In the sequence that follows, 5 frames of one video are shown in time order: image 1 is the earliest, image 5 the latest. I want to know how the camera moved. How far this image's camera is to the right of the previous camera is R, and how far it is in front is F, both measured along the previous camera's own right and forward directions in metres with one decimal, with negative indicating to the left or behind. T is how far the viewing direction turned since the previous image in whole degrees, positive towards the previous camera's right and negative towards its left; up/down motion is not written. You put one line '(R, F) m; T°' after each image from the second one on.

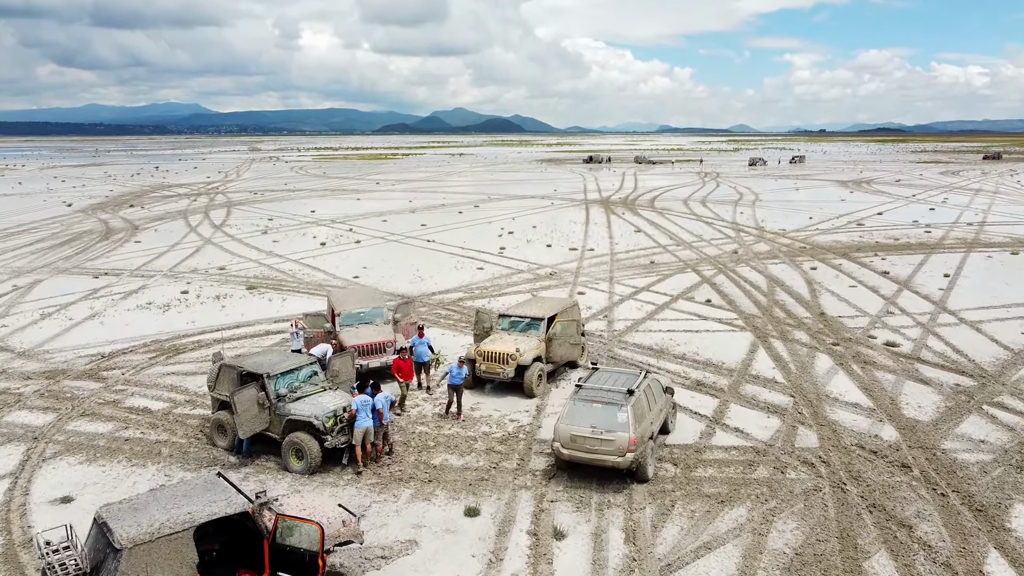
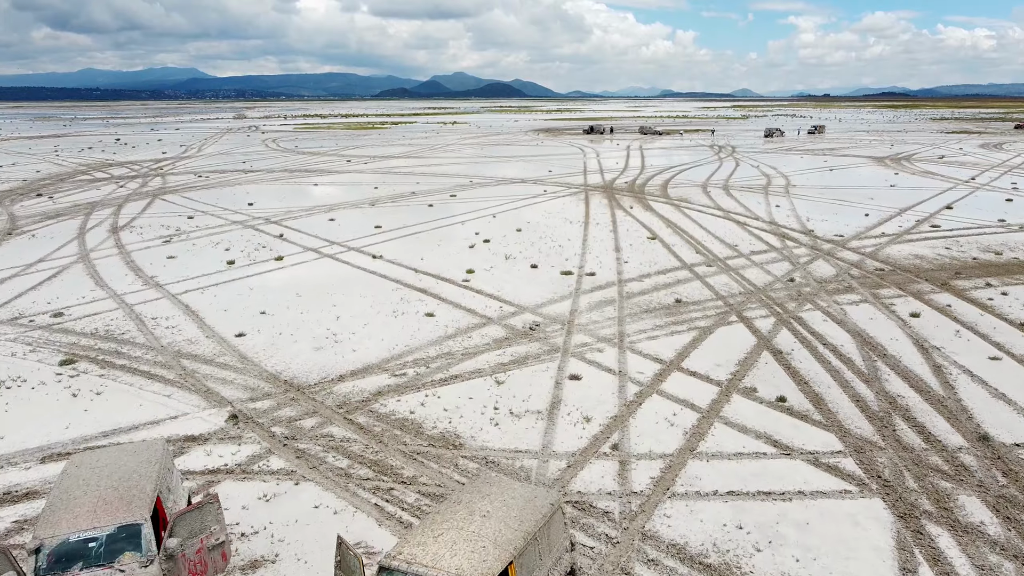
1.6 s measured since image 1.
(+0.9, +8.7) m; 0°
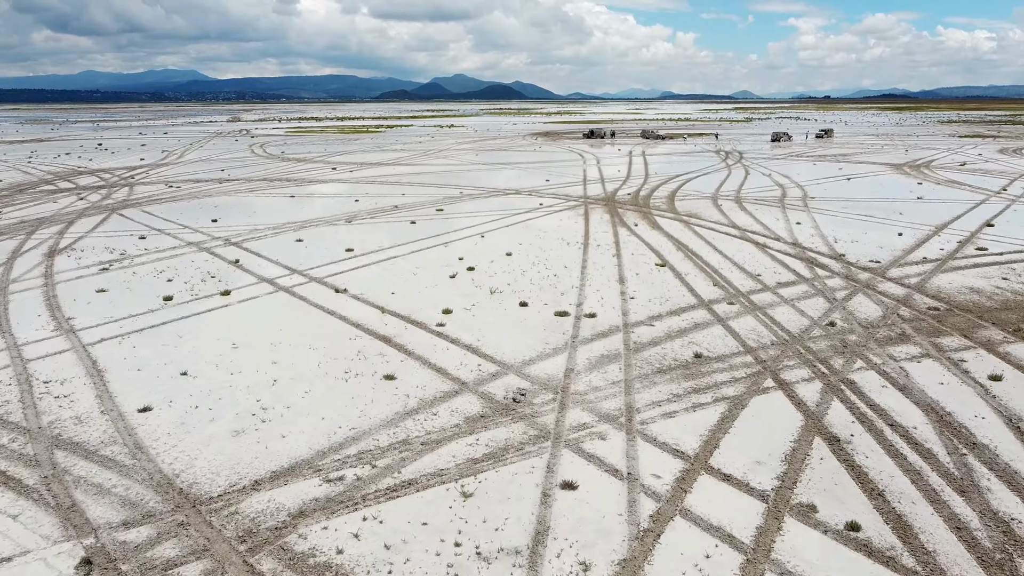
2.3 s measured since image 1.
(+0.4, +3.8) m; 0°
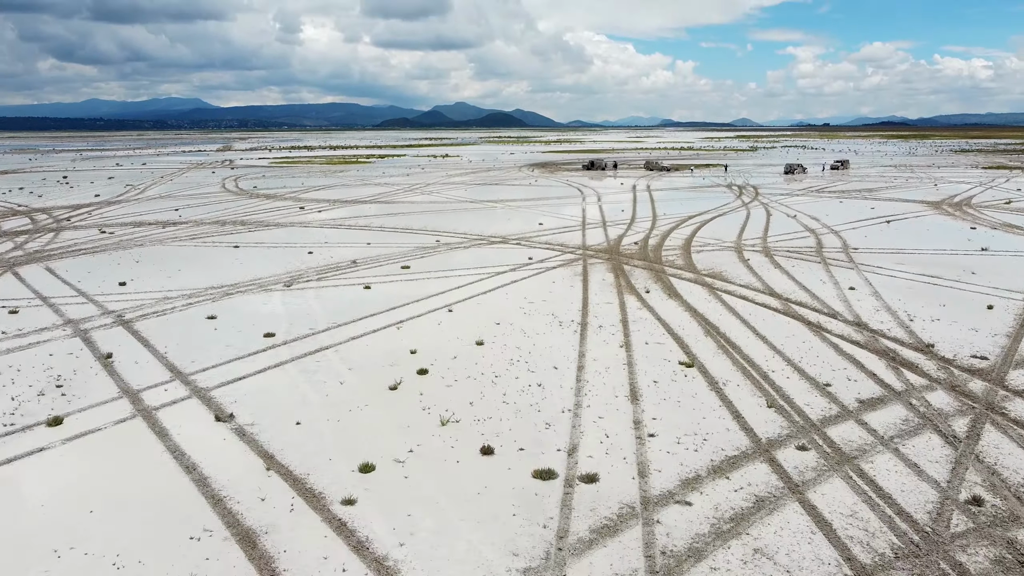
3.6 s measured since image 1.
(+0.7, +7.0) m; 0°
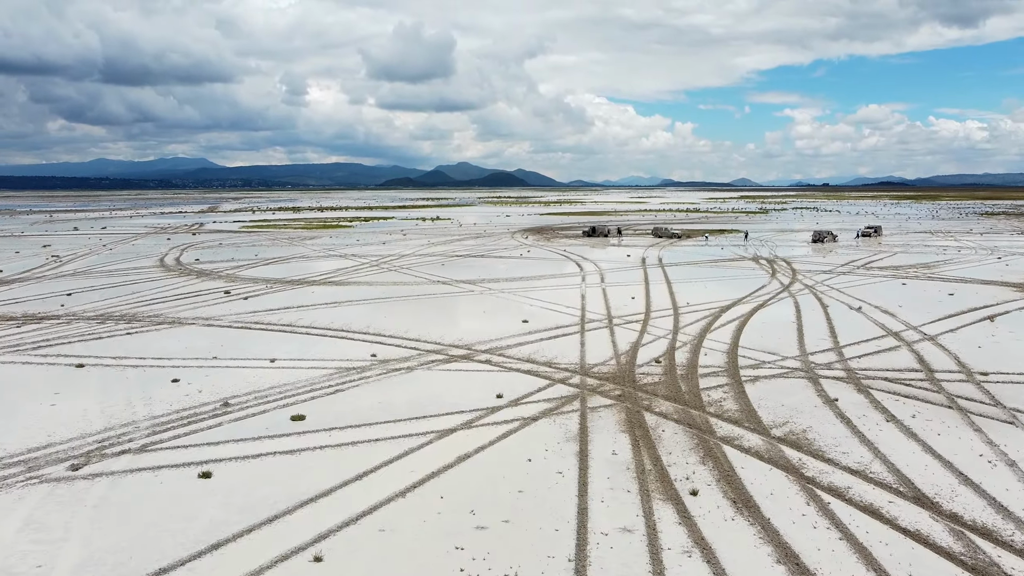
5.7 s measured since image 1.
(+1.1, +11.5) m; 0°
